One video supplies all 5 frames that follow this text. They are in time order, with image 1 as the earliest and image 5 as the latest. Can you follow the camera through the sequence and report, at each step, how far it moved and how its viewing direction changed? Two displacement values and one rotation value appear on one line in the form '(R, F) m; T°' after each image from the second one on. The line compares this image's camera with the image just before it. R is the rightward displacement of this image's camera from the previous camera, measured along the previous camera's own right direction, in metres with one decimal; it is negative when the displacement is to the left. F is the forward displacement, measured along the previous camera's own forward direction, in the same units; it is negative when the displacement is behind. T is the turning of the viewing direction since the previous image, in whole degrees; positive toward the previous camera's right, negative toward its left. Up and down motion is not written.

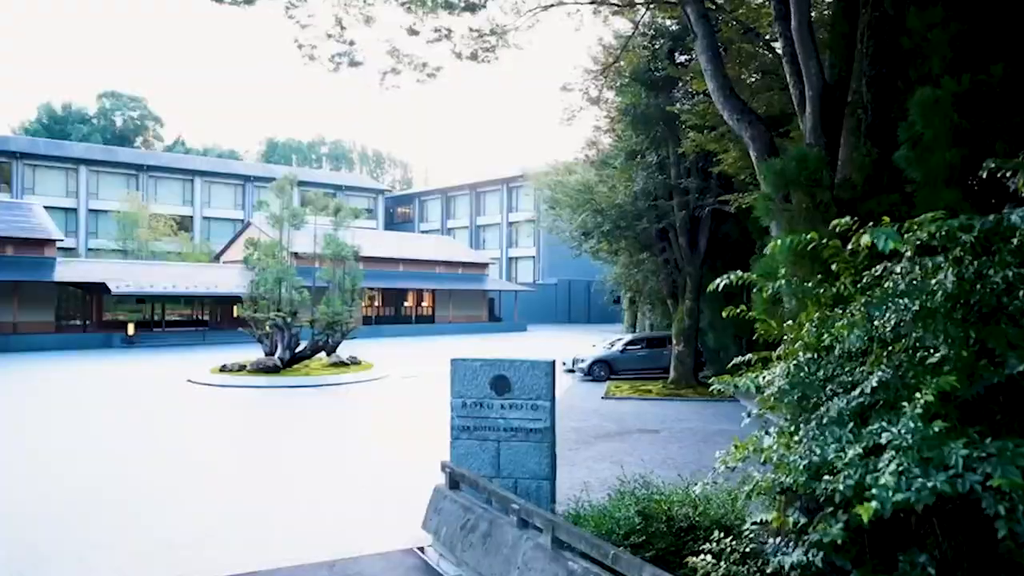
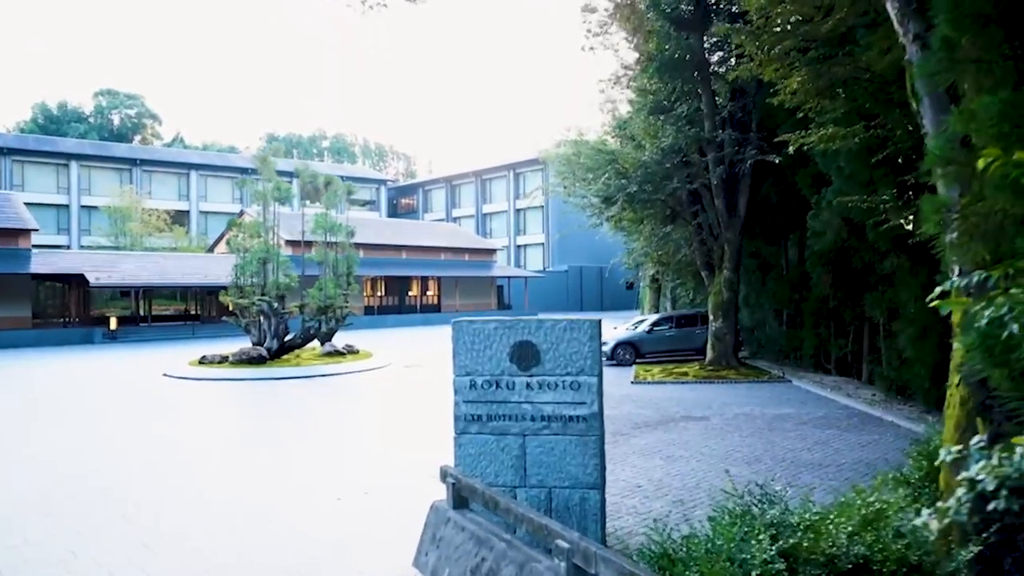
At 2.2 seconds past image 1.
(-0.1, +2.1) m; -1°
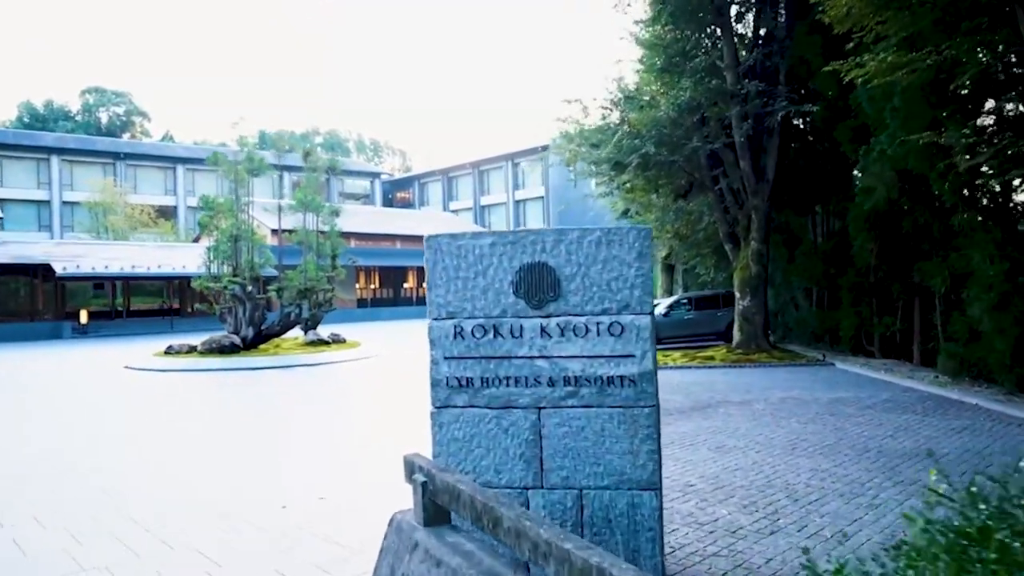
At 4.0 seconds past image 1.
(0.0, +1.7) m; 0°
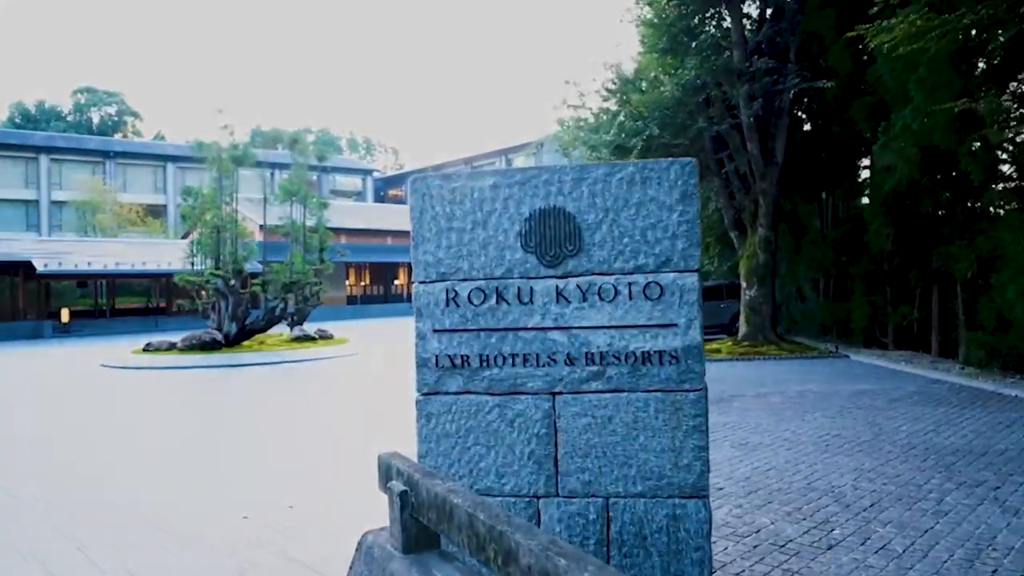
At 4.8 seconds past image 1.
(0.0, +0.7) m; 0°
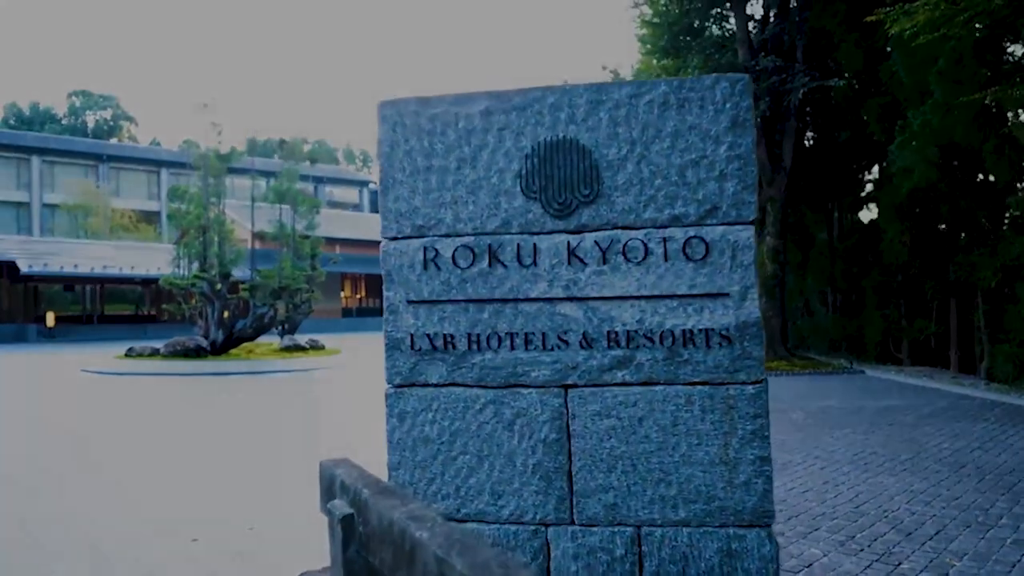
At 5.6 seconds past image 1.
(0.0, +0.6) m; 0°
